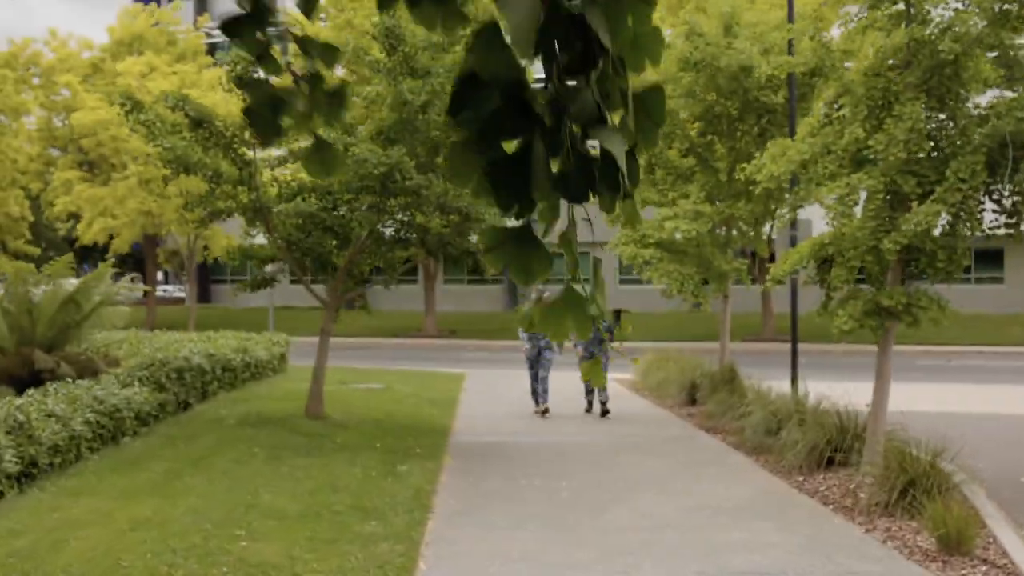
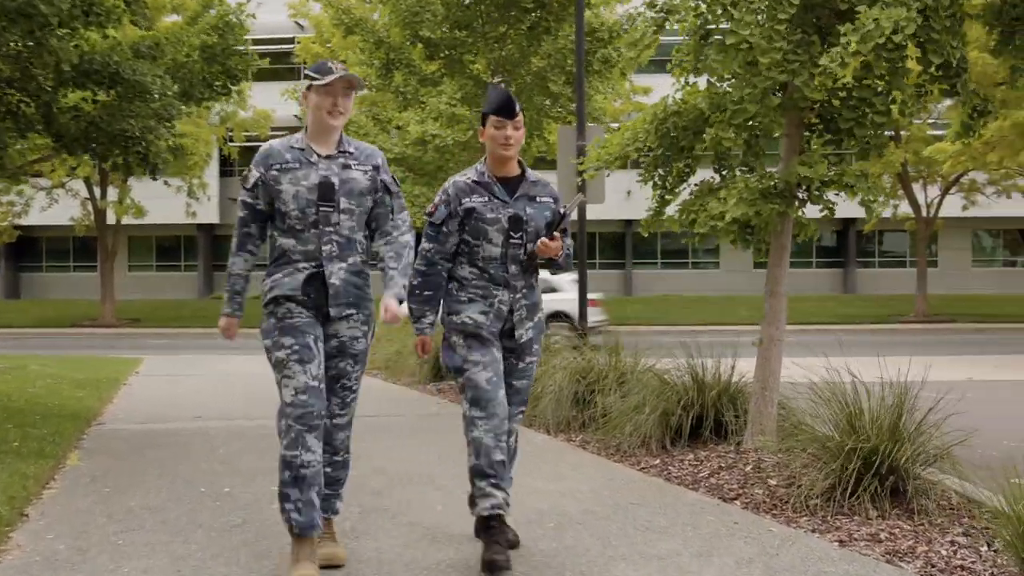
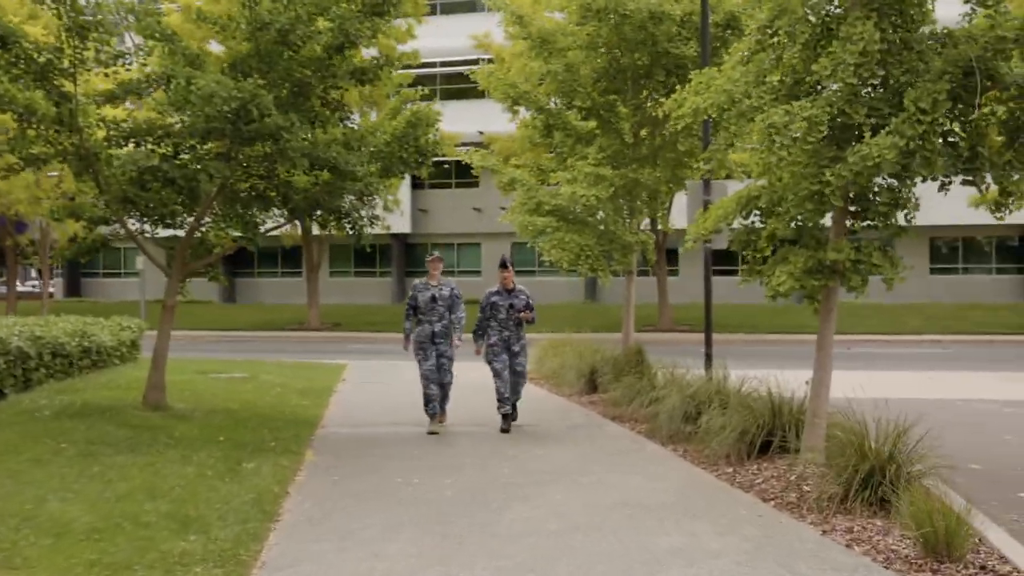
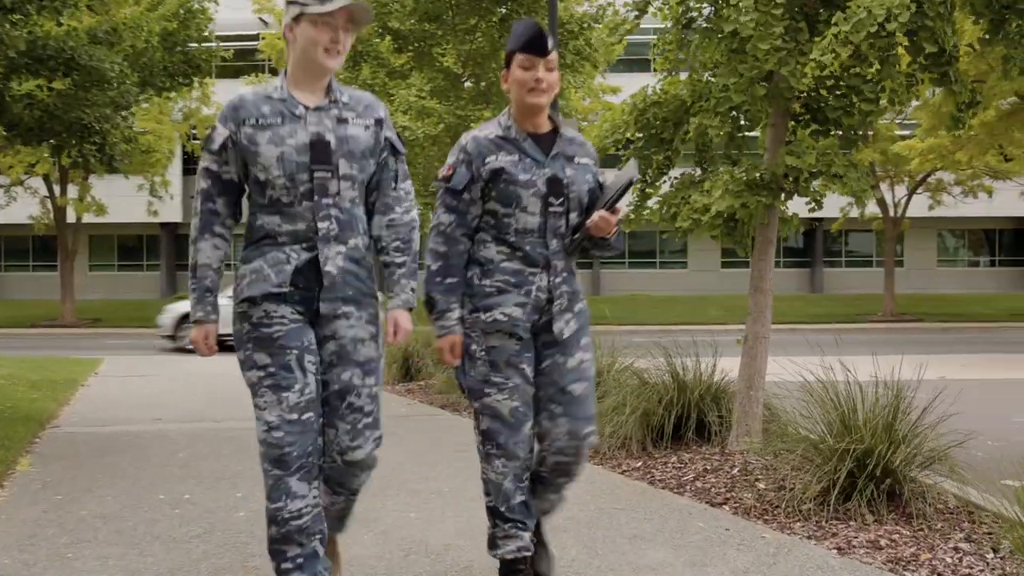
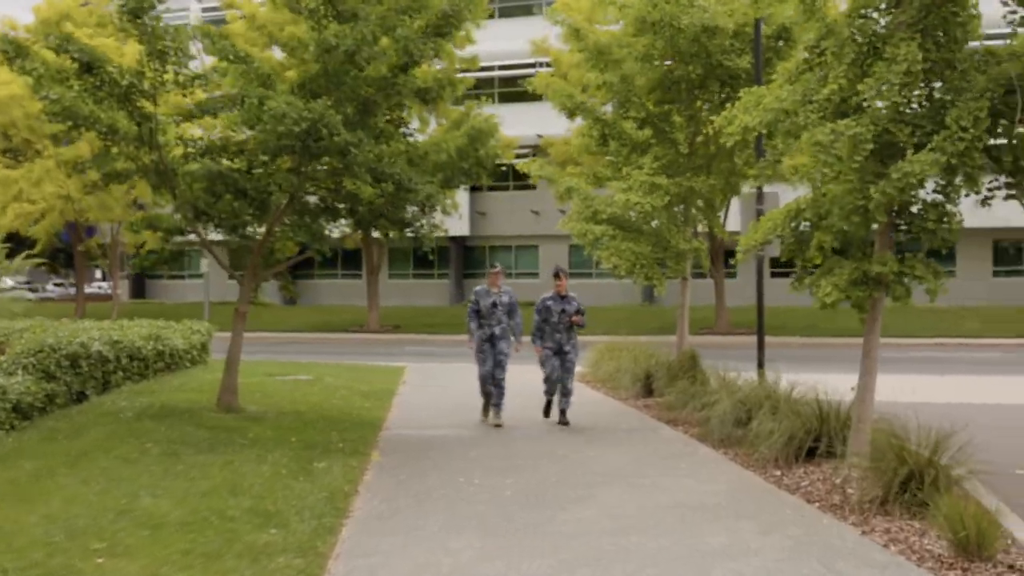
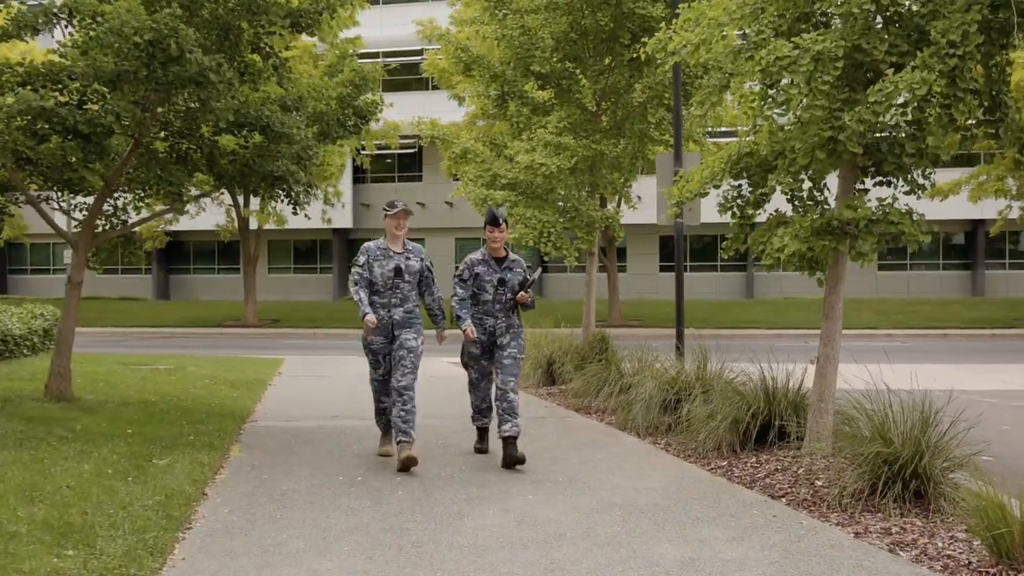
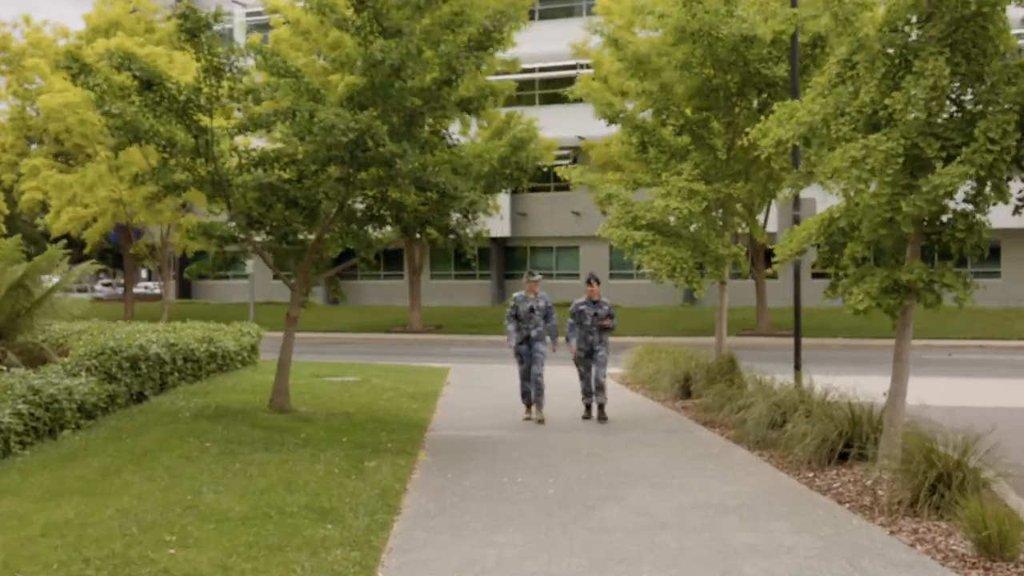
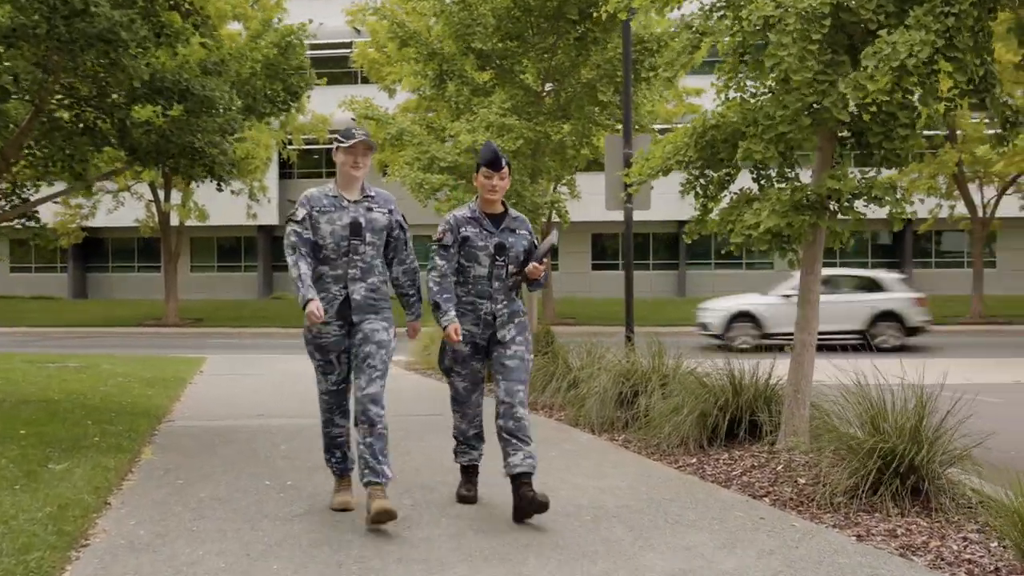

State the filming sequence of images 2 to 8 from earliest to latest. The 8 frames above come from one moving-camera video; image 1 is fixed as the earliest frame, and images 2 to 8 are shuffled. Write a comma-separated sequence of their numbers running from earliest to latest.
7, 5, 3, 6, 8, 2, 4
